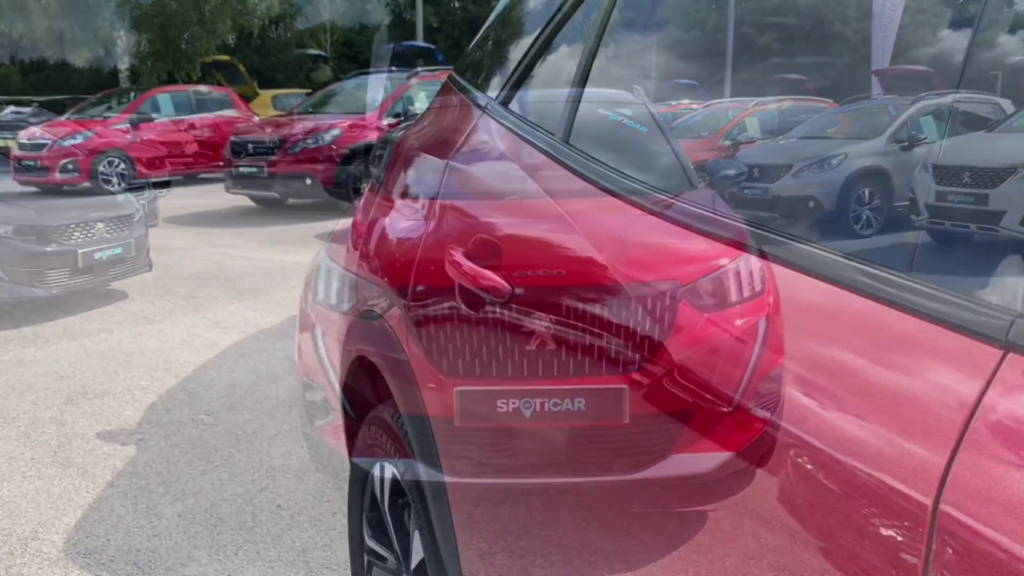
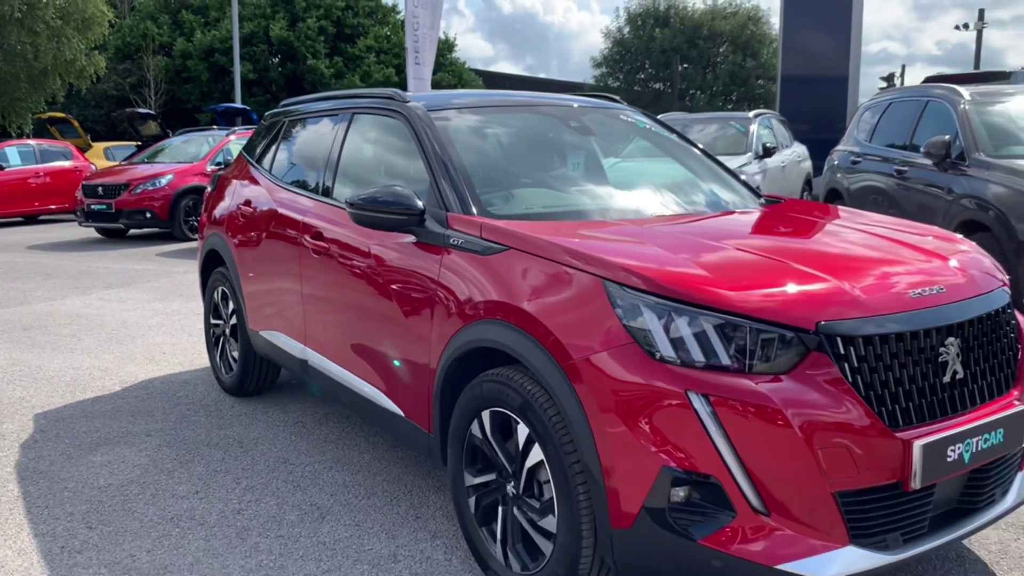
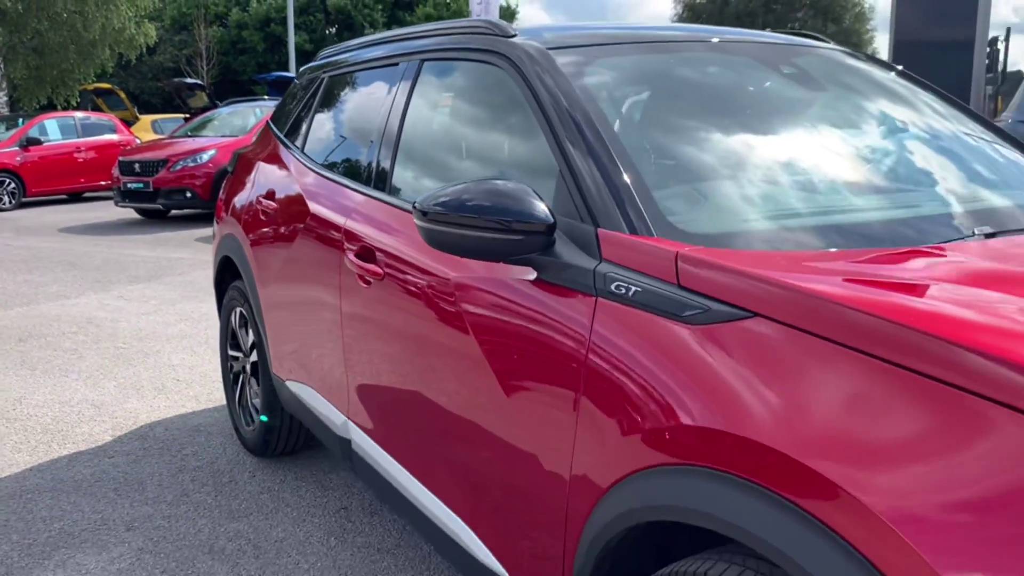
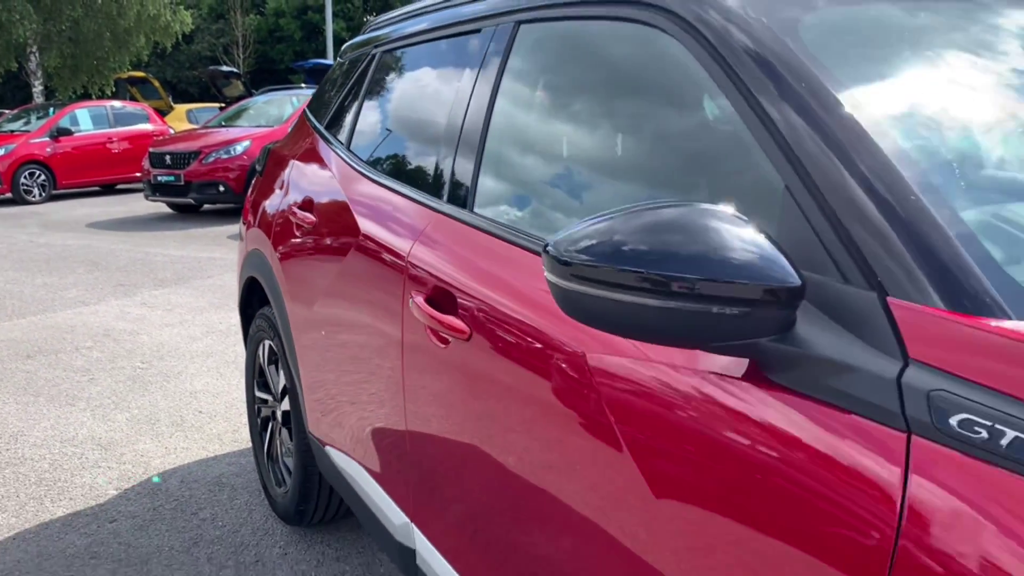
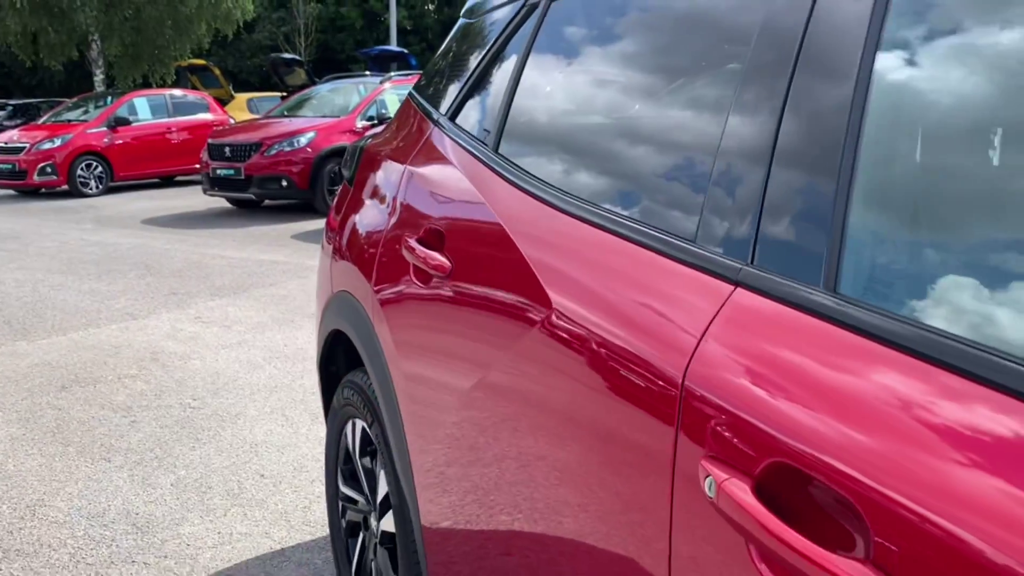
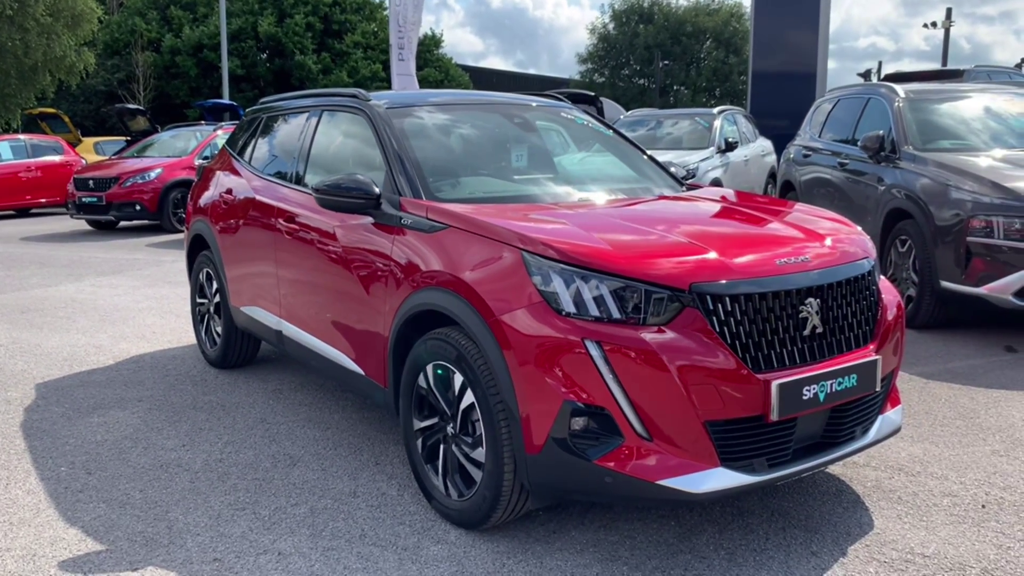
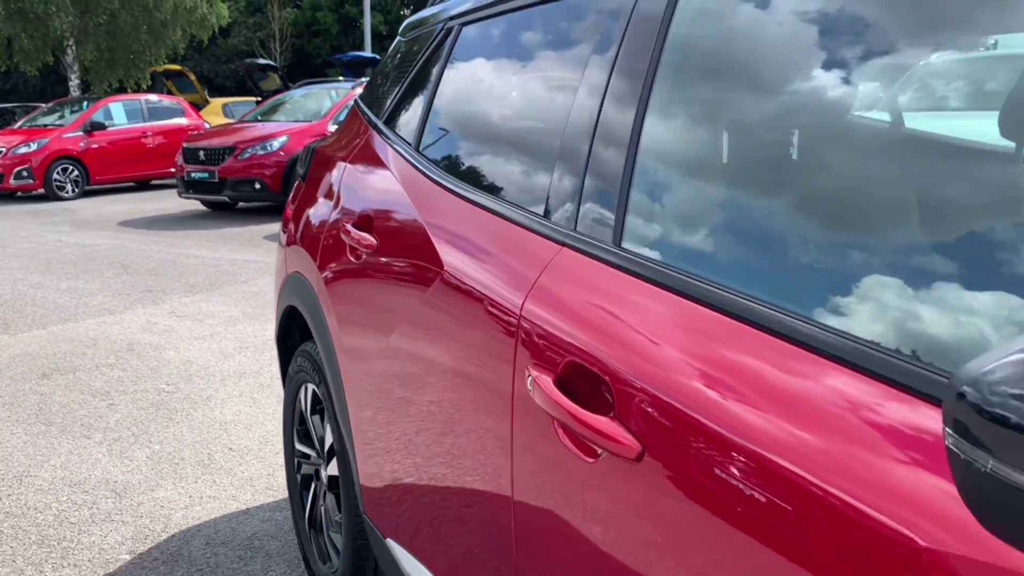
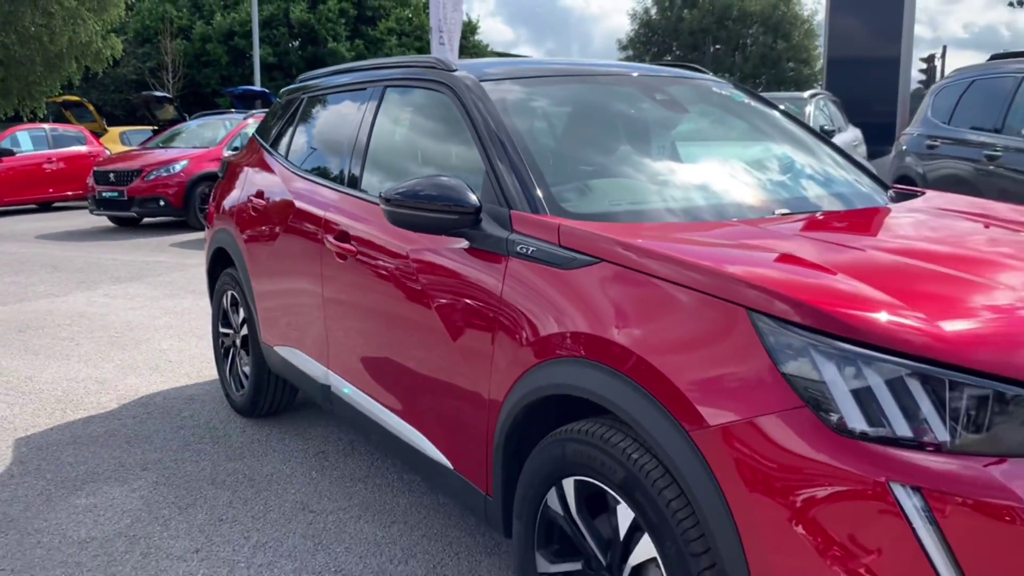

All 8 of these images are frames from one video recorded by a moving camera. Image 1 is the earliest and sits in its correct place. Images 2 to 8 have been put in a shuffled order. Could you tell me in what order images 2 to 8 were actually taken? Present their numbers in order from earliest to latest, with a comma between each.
5, 7, 4, 3, 8, 2, 6
